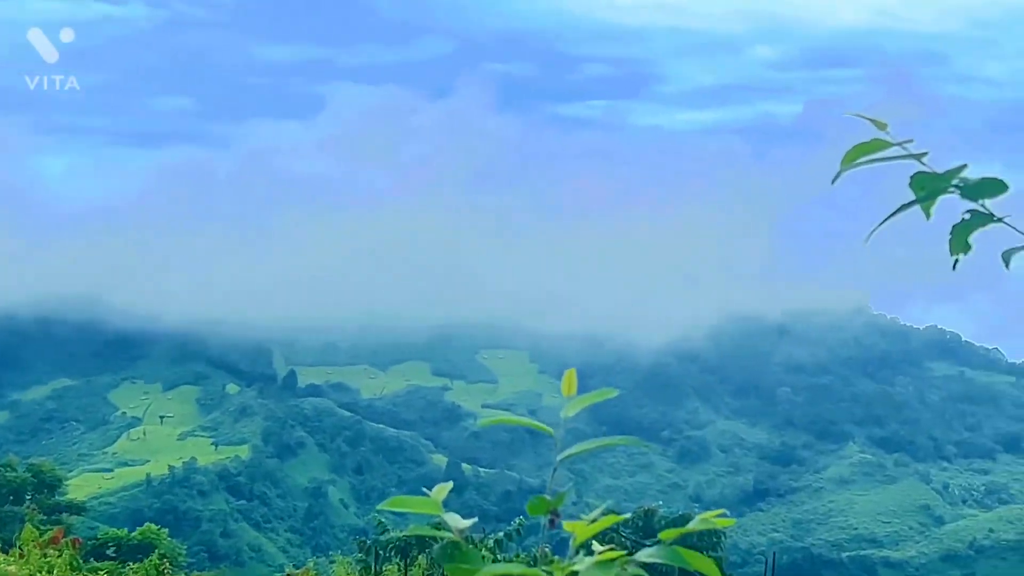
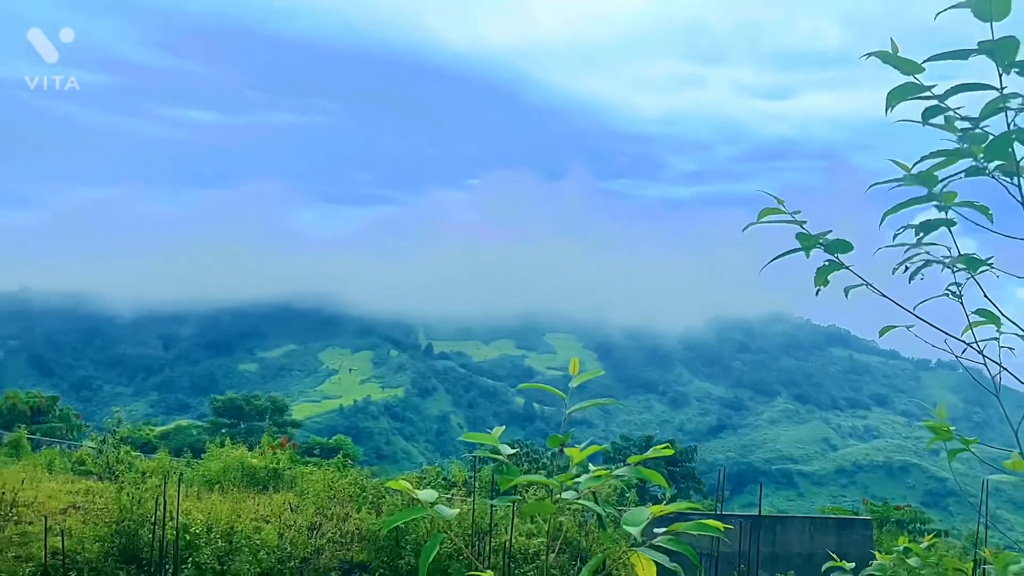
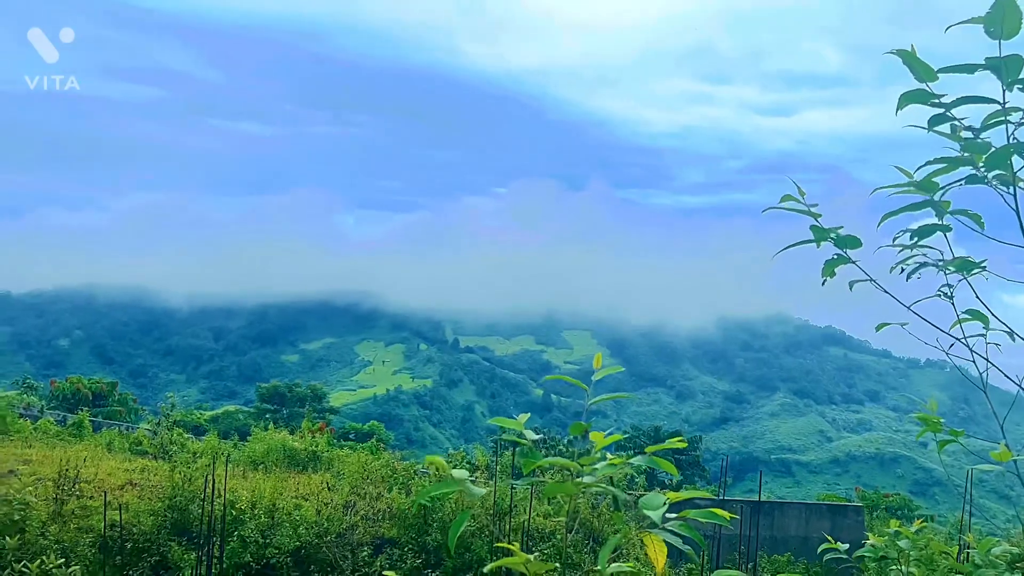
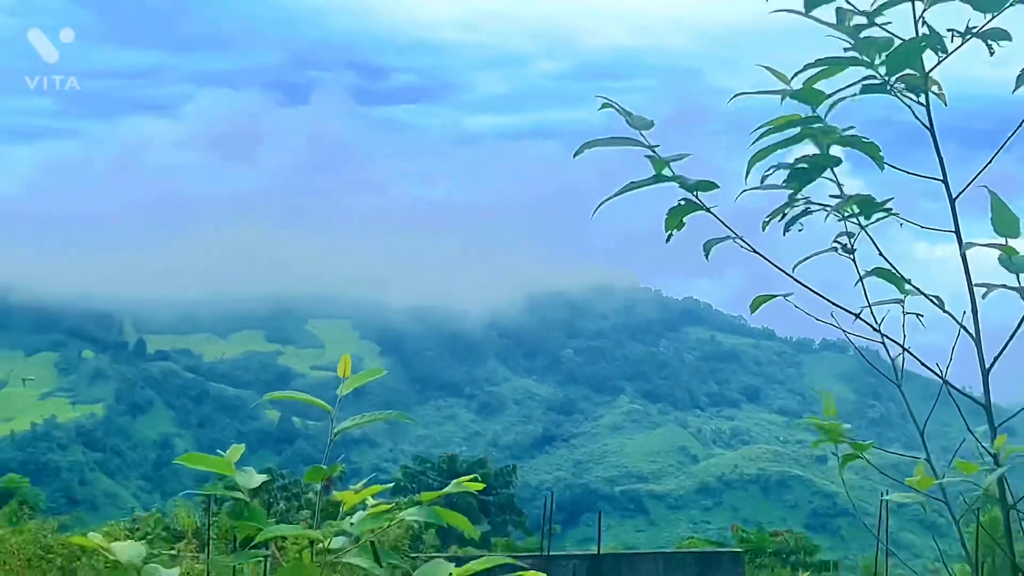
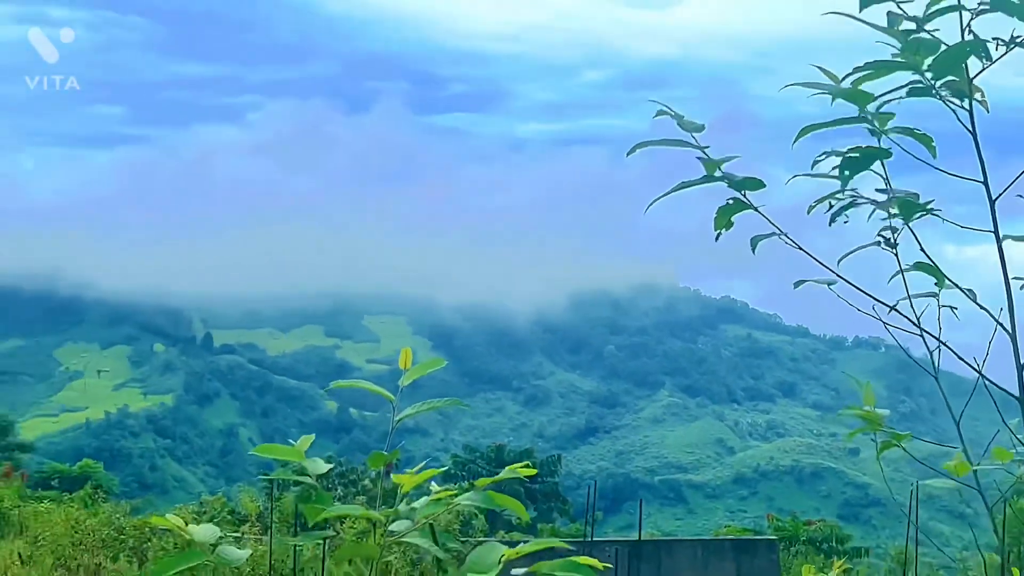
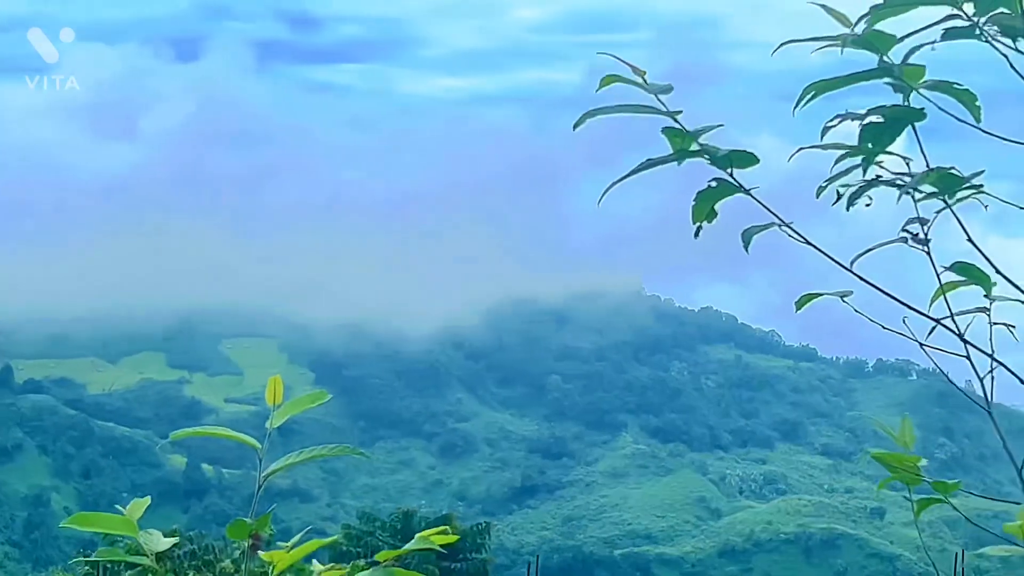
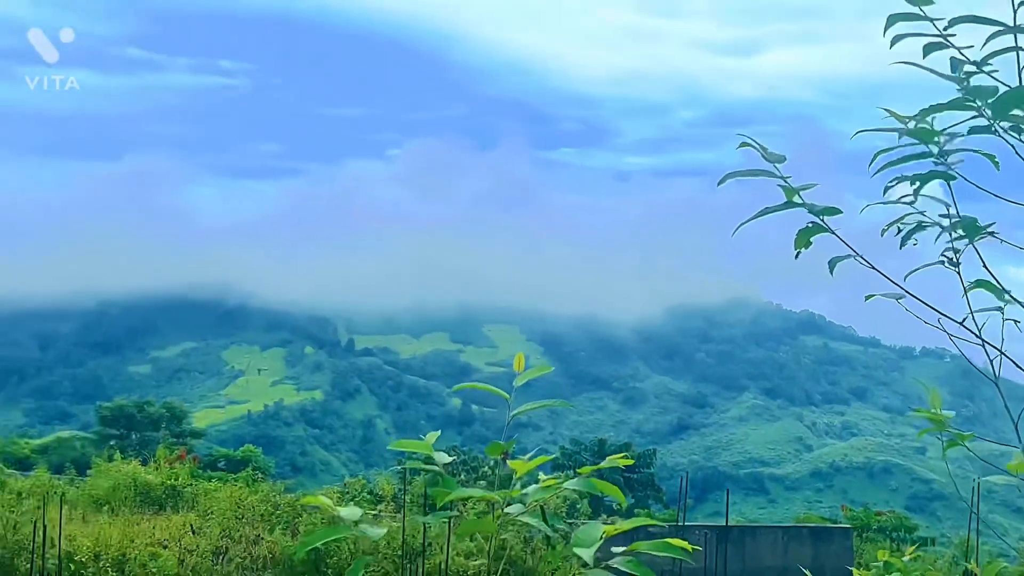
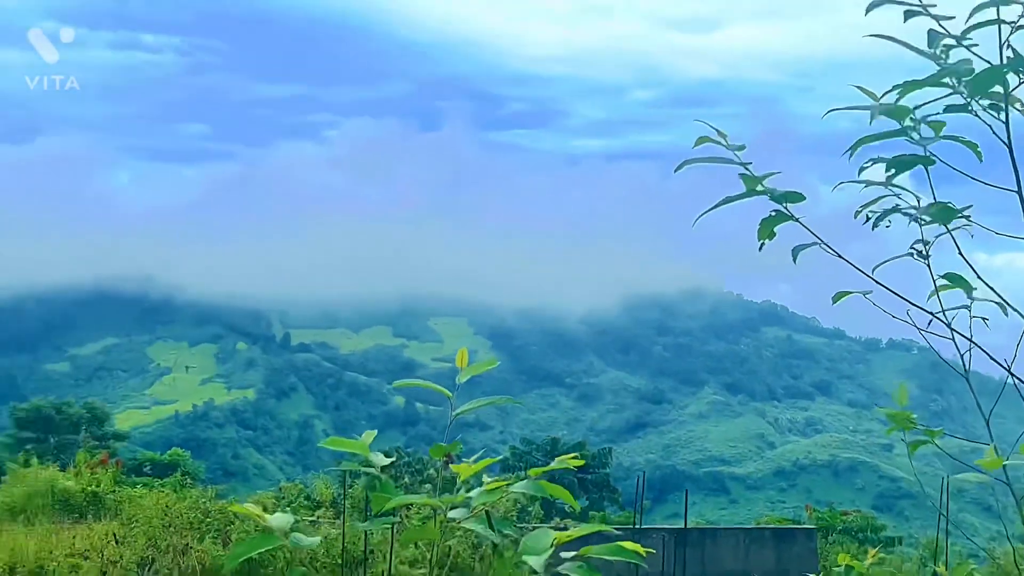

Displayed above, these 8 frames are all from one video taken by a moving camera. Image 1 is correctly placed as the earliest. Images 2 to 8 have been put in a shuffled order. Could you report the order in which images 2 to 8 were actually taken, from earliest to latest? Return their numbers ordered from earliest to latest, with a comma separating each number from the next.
6, 4, 5, 8, 7, 2, 3
